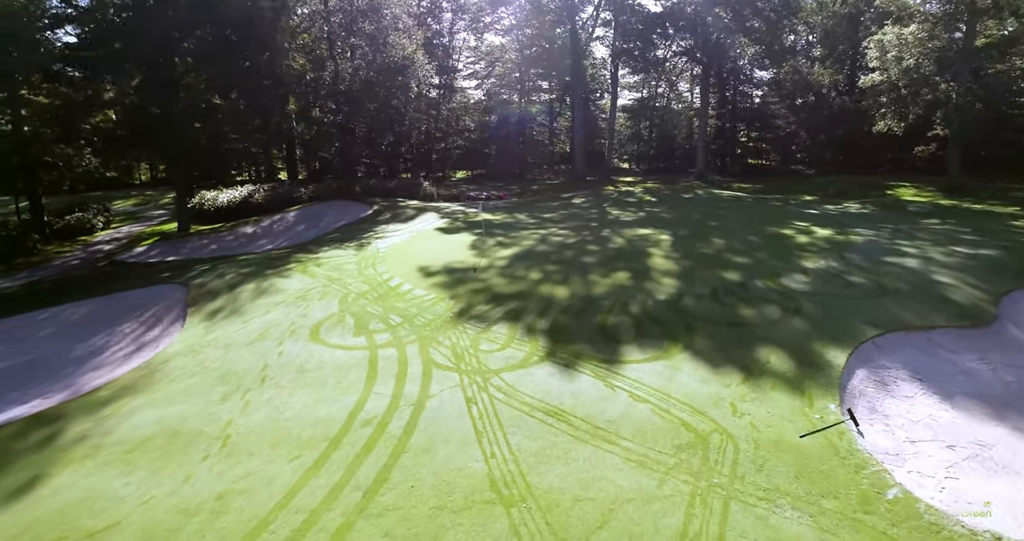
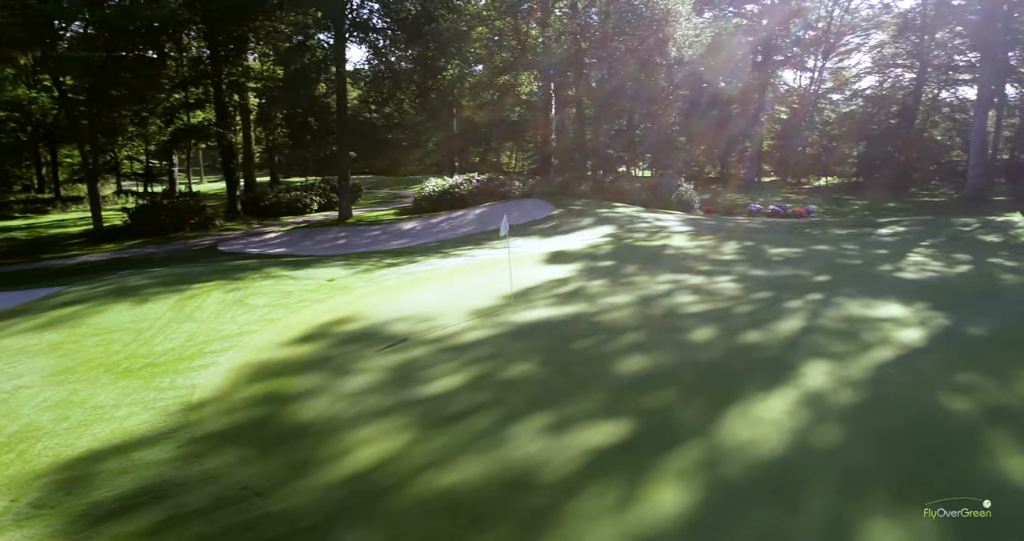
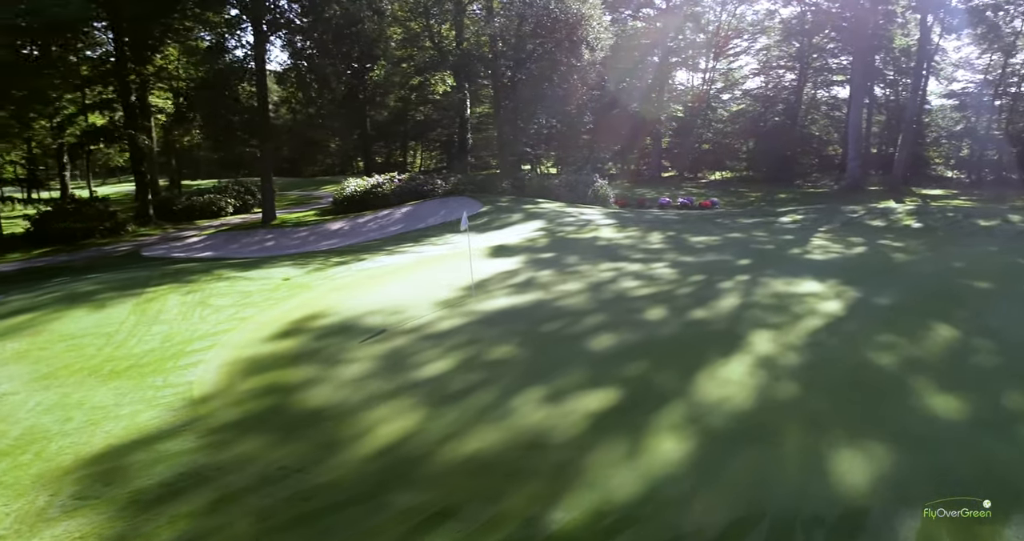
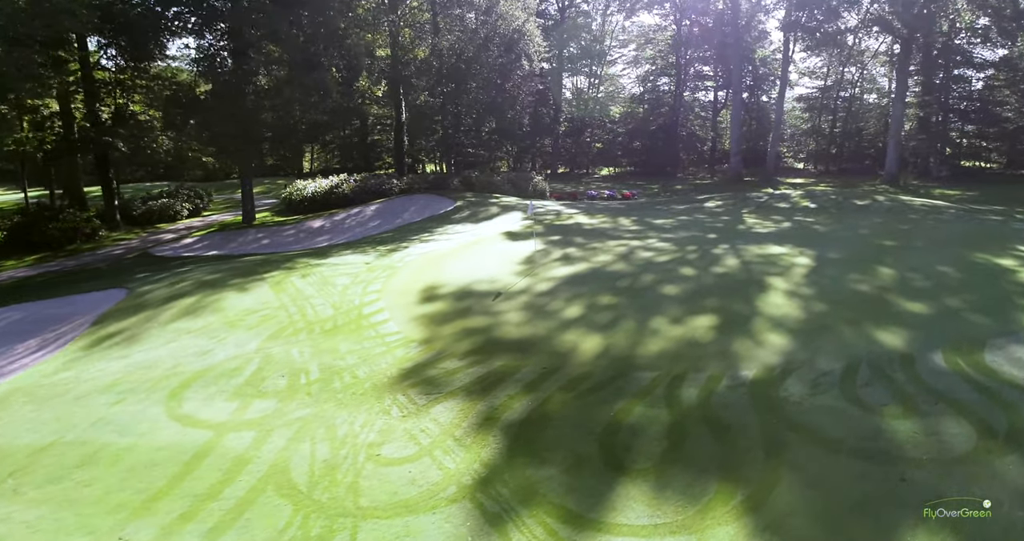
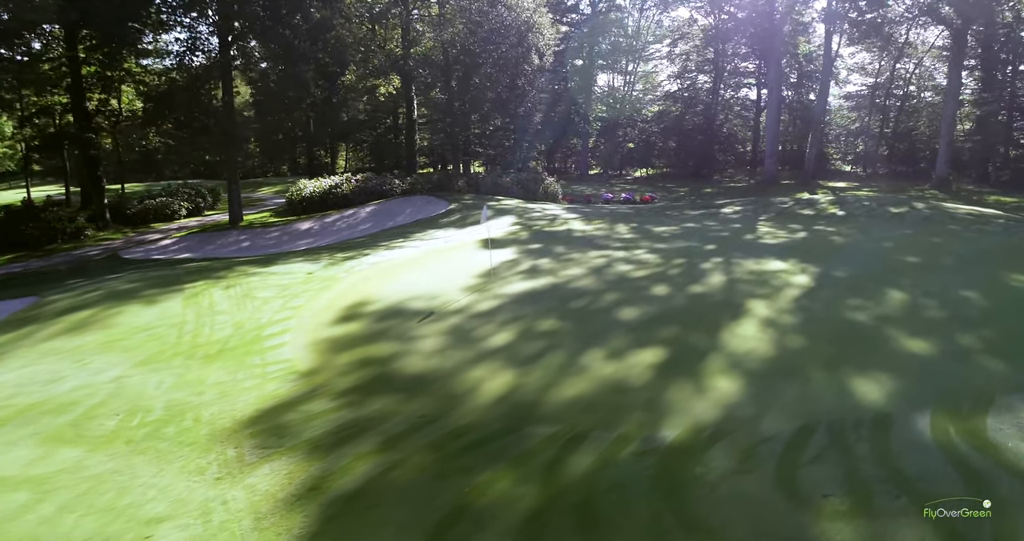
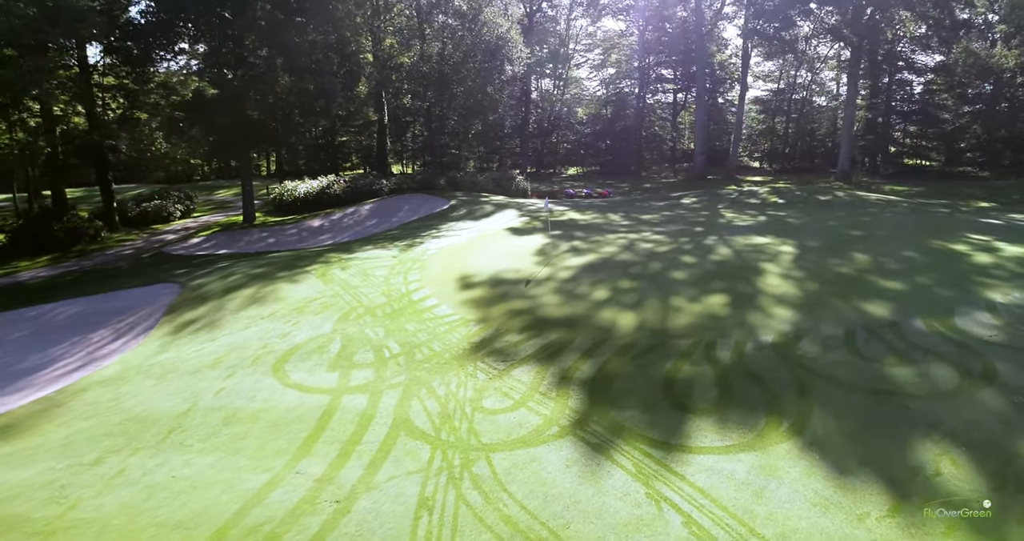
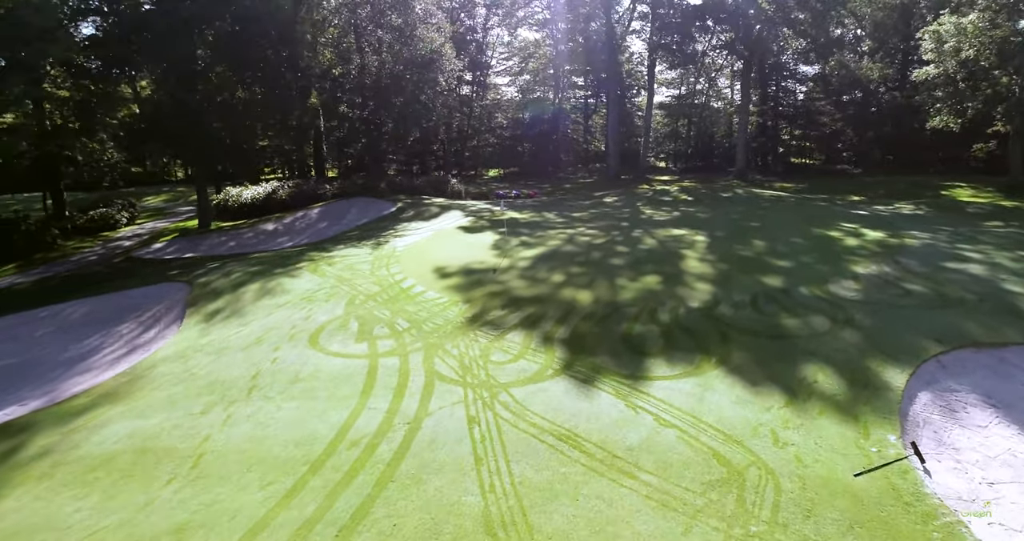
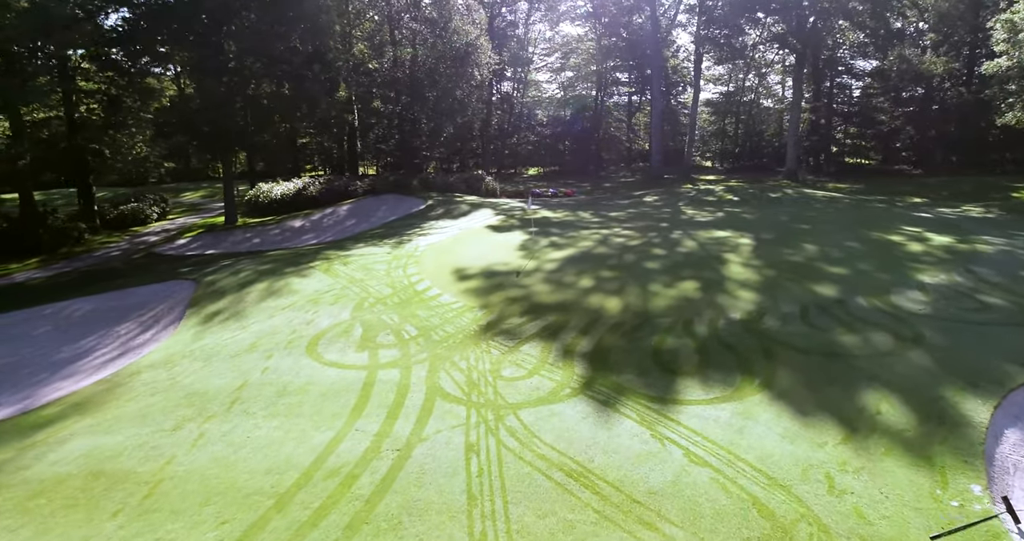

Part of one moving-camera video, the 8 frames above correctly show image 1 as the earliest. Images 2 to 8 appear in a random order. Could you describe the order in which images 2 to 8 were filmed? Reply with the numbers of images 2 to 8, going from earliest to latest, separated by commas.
7, 8, 6, 4, 5, 3, 2
